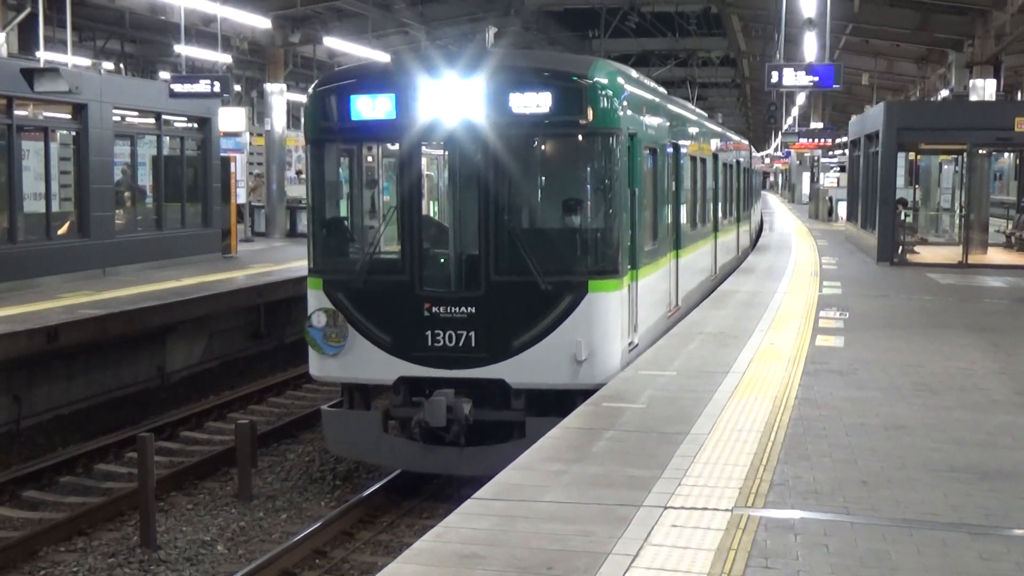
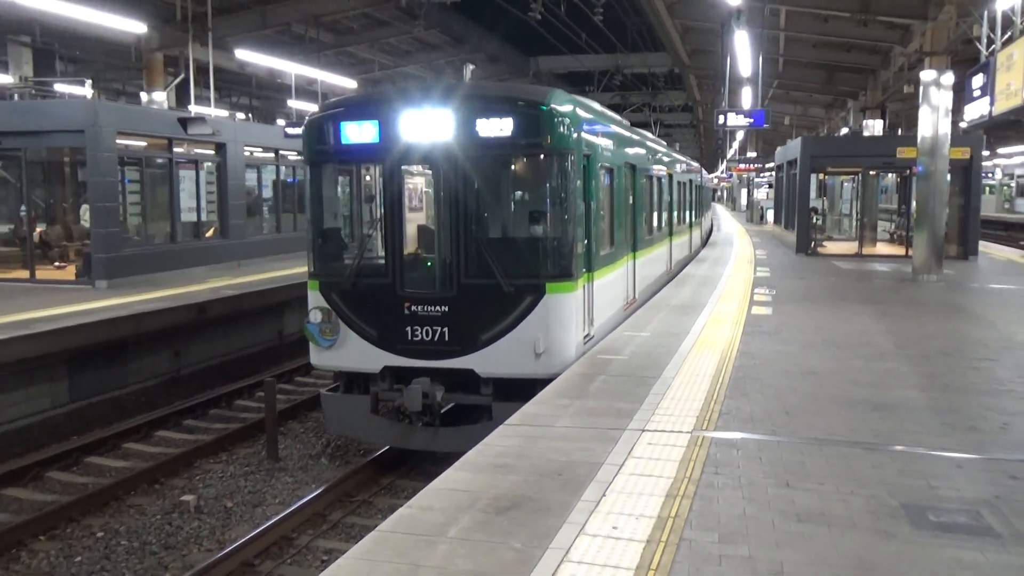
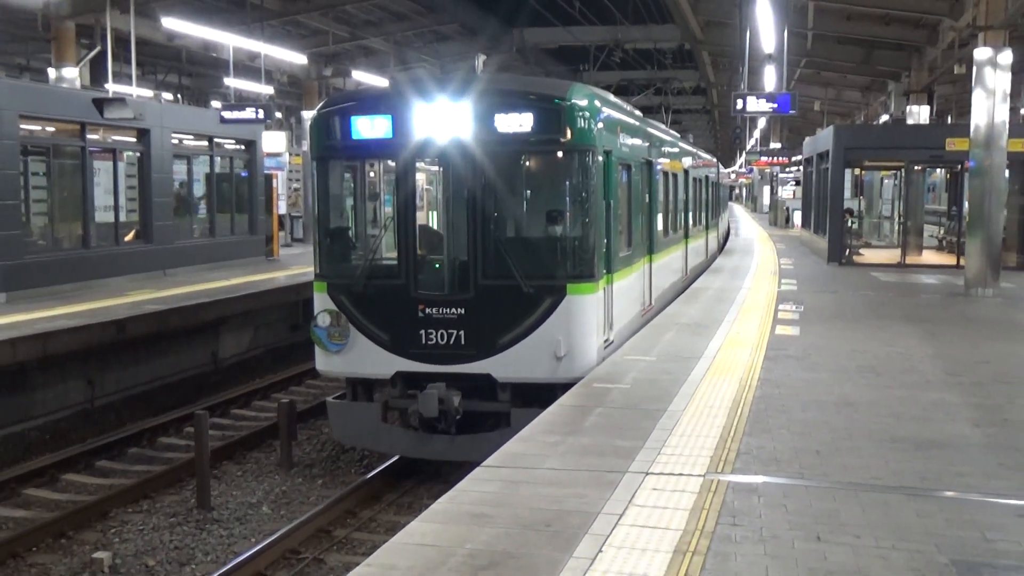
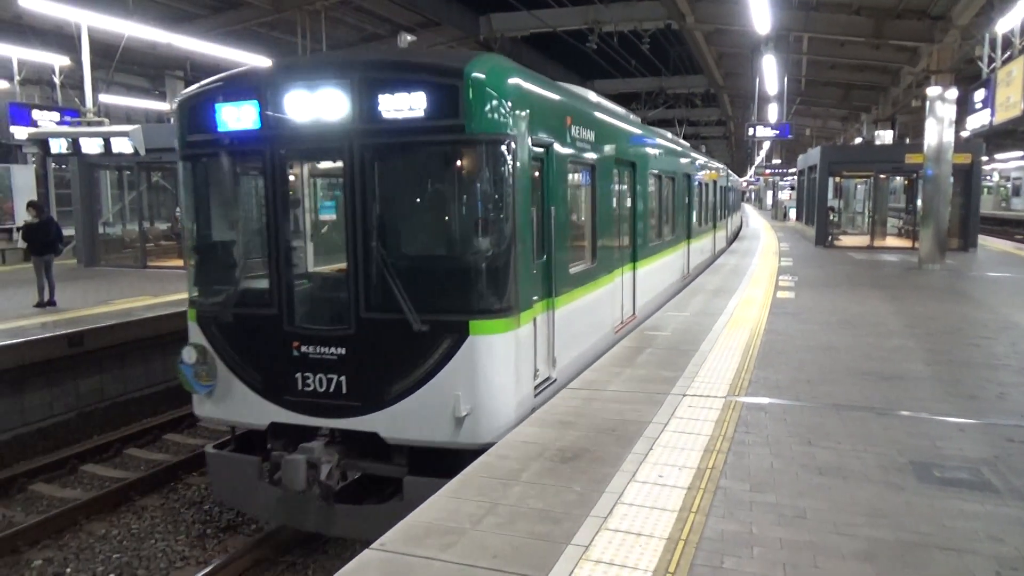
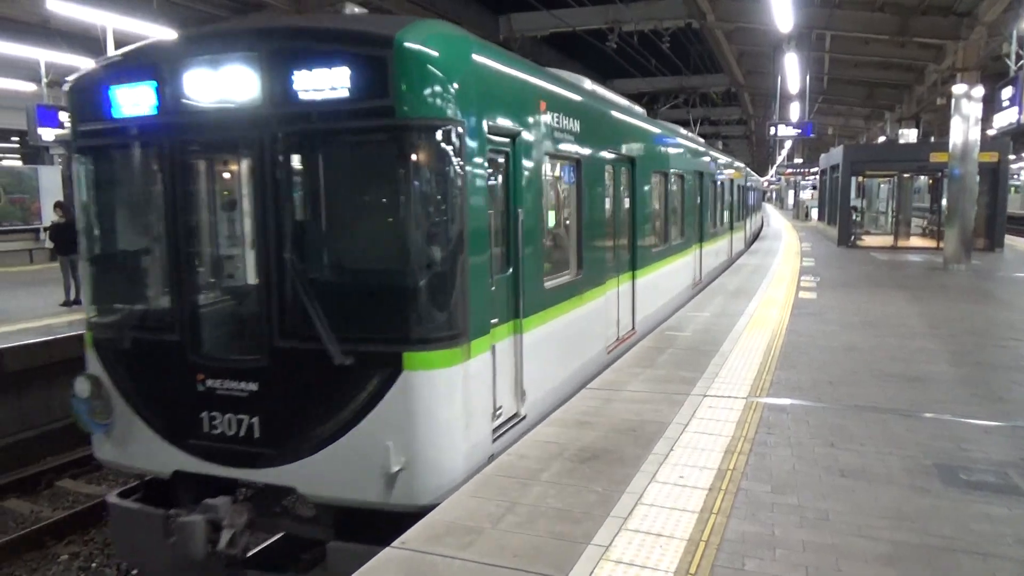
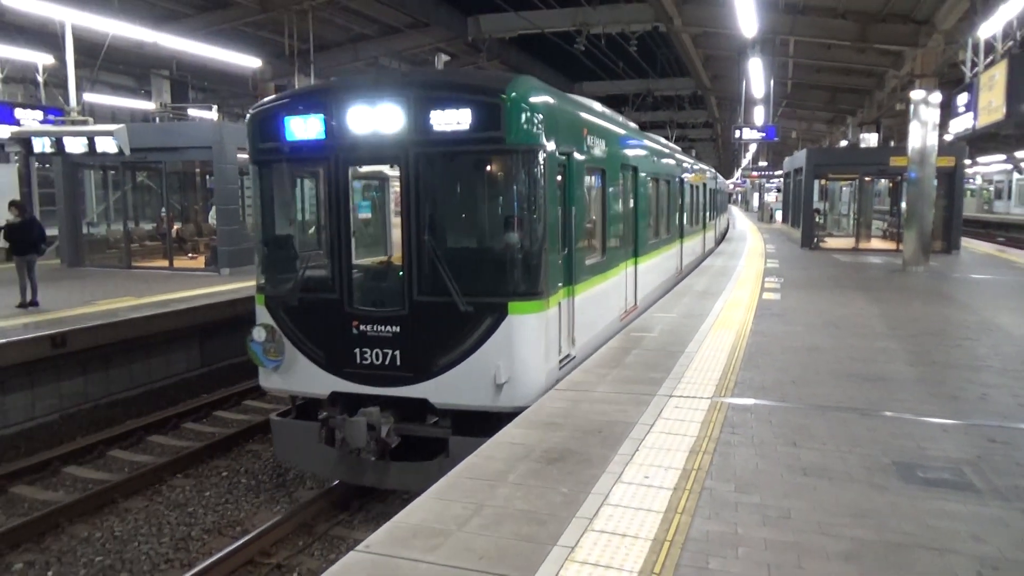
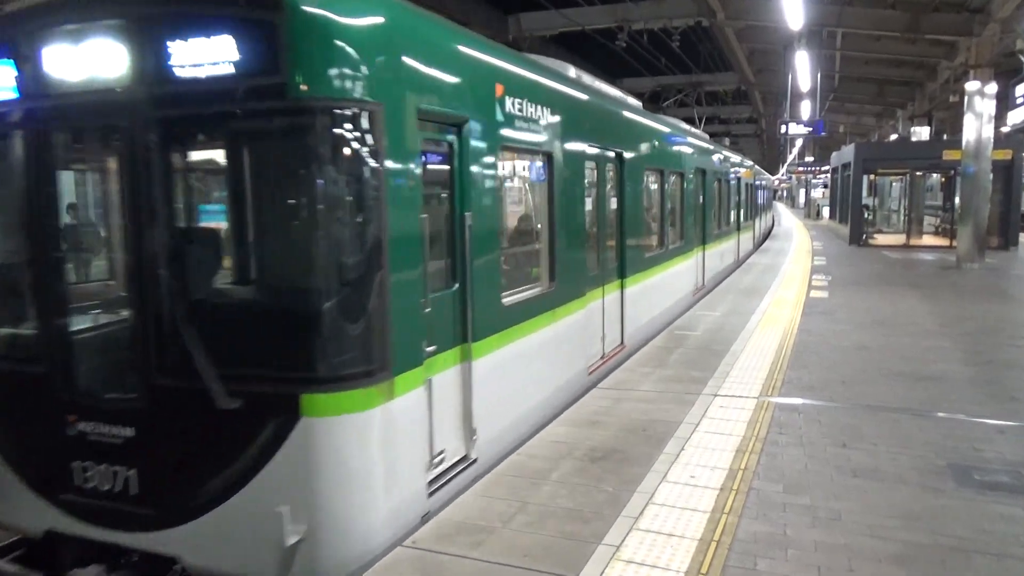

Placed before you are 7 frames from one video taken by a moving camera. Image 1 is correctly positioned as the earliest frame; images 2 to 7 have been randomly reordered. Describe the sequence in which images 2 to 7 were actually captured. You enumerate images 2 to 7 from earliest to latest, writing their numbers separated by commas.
3, 2, 6, 4, 5, 7
